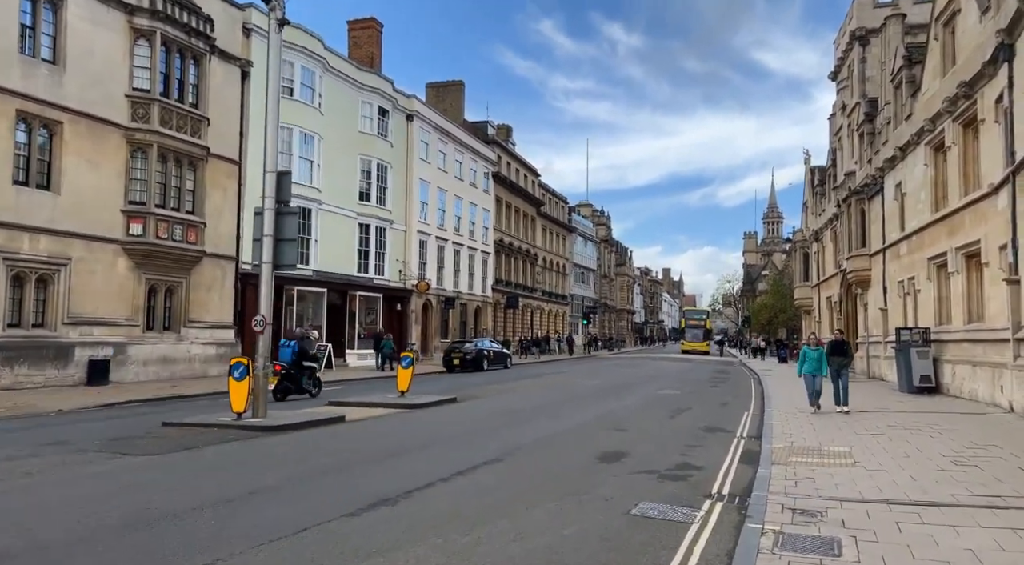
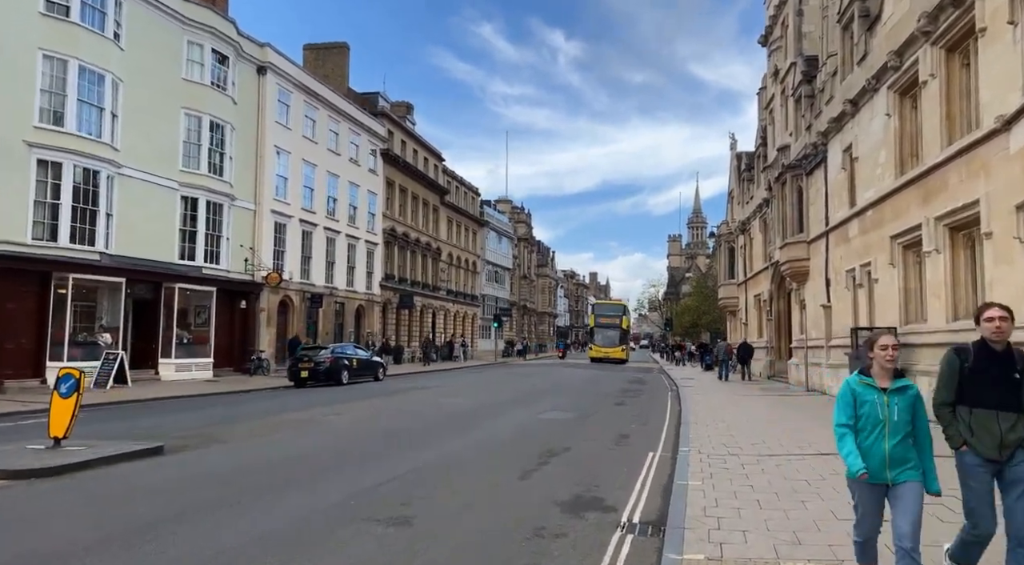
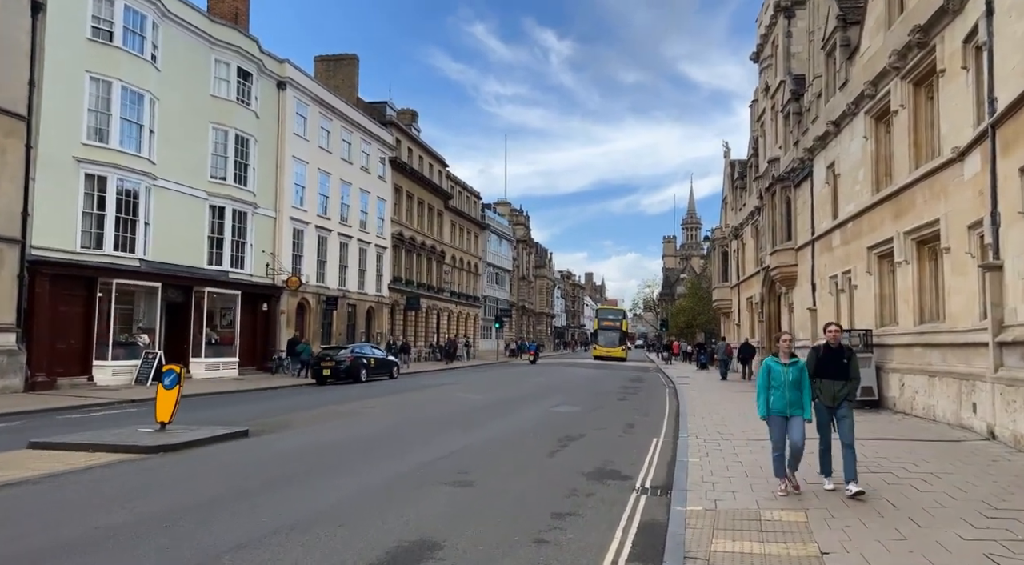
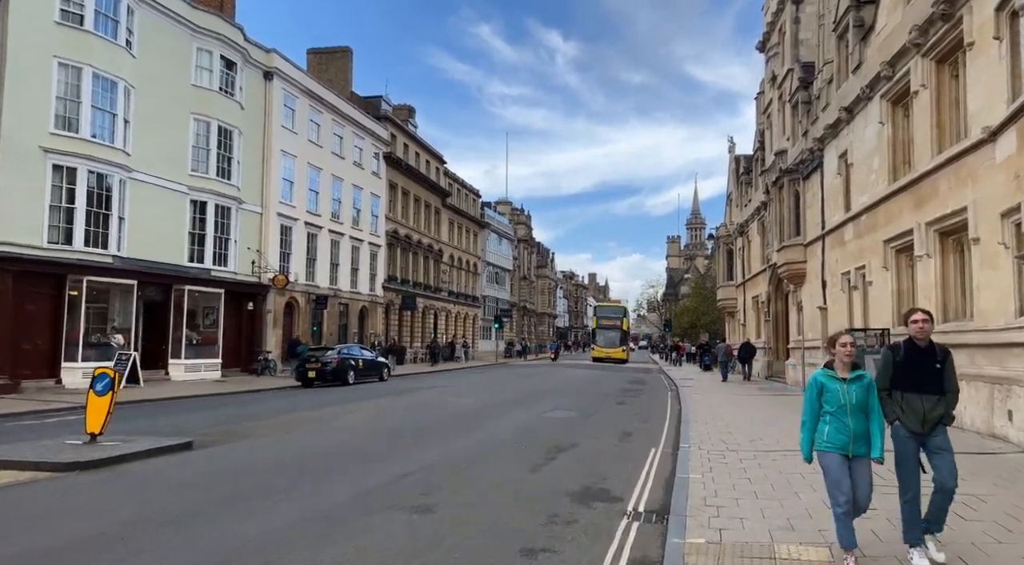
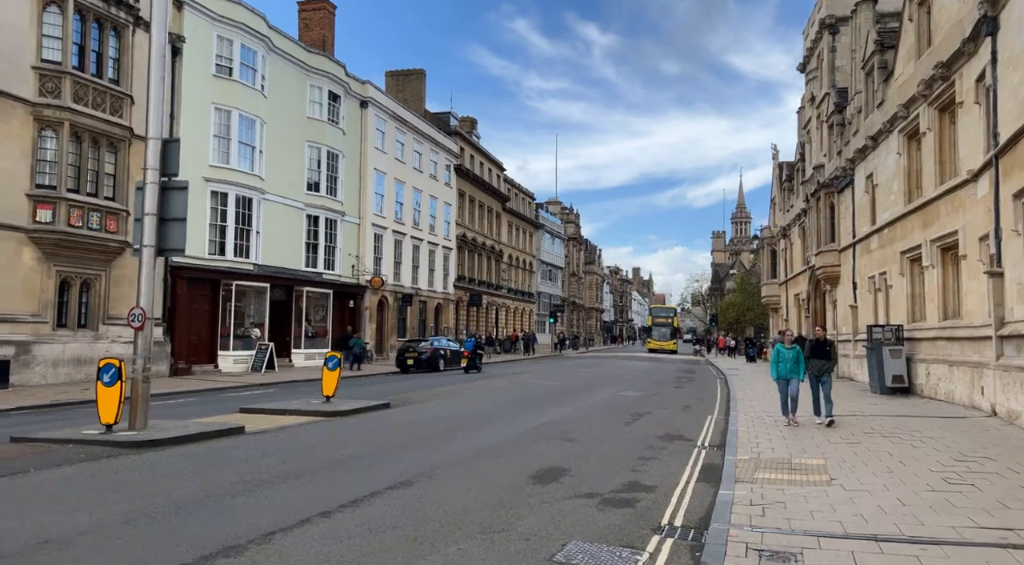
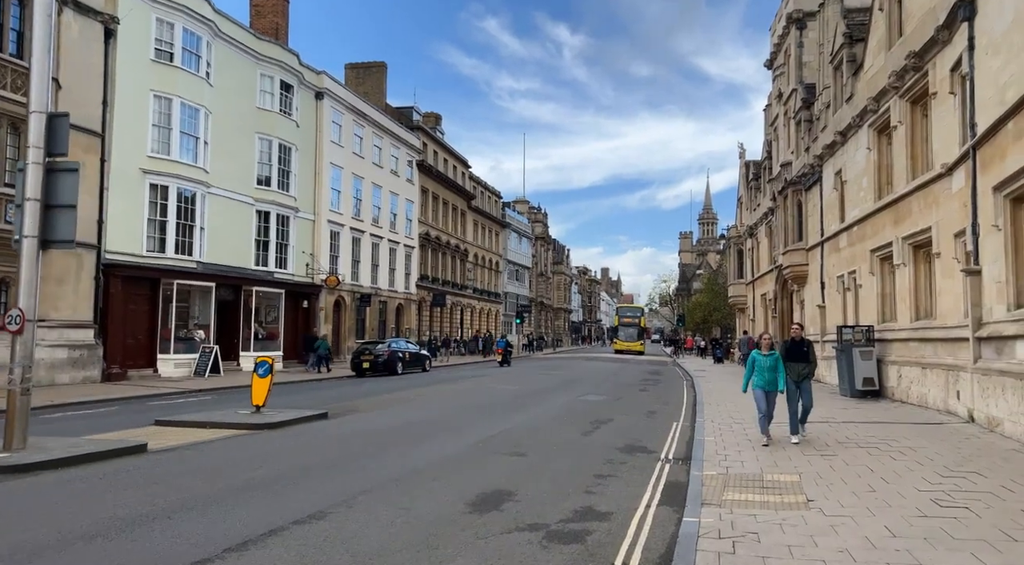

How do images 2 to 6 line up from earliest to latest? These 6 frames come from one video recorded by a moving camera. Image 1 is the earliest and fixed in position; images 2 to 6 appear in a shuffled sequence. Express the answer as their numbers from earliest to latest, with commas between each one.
5, 6, 3, 4, 2
